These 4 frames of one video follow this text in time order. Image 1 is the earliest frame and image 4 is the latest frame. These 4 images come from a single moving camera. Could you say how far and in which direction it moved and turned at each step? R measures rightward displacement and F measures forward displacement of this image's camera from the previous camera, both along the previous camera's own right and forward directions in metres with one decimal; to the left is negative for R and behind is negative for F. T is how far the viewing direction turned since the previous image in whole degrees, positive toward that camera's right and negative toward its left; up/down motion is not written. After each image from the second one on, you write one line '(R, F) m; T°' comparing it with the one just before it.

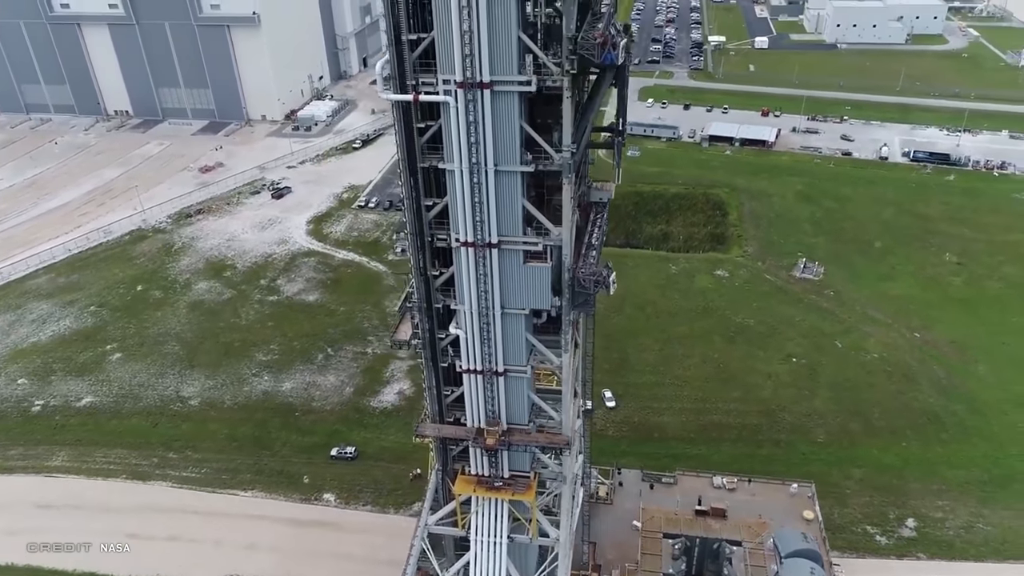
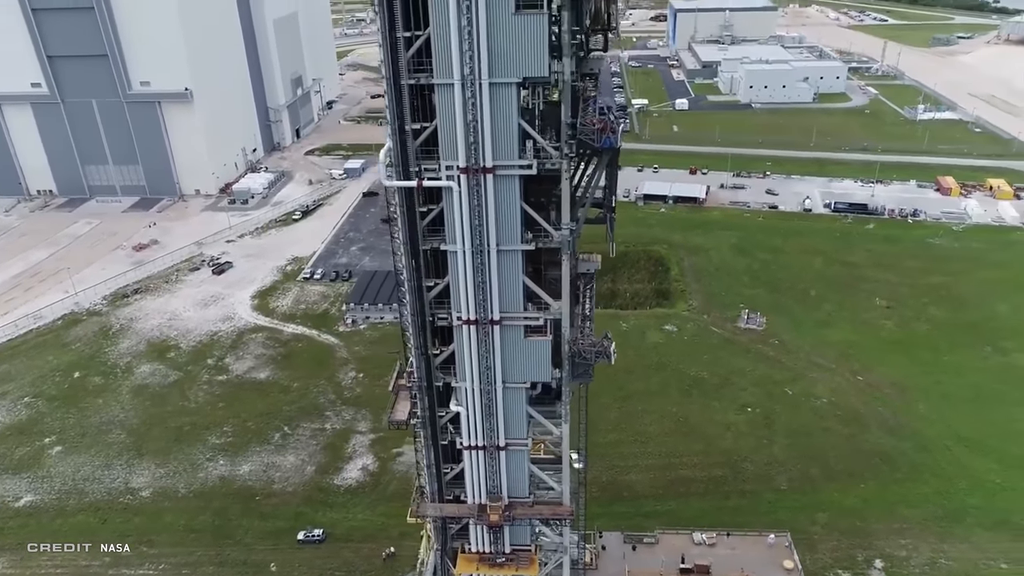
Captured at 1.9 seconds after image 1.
(-1.2, -0.2) m; +5°
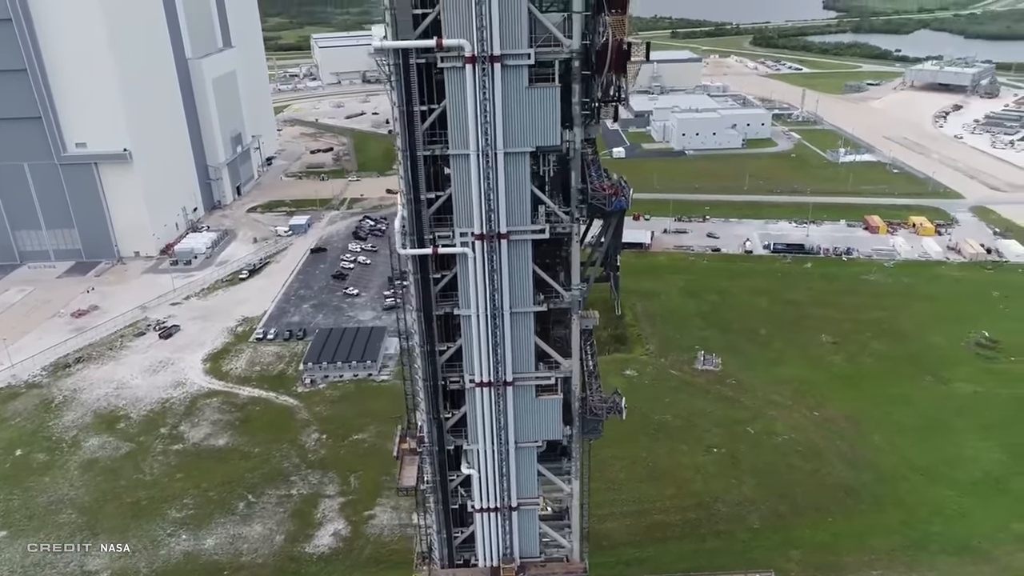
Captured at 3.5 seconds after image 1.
(-1.2, -0.2) m; +5°
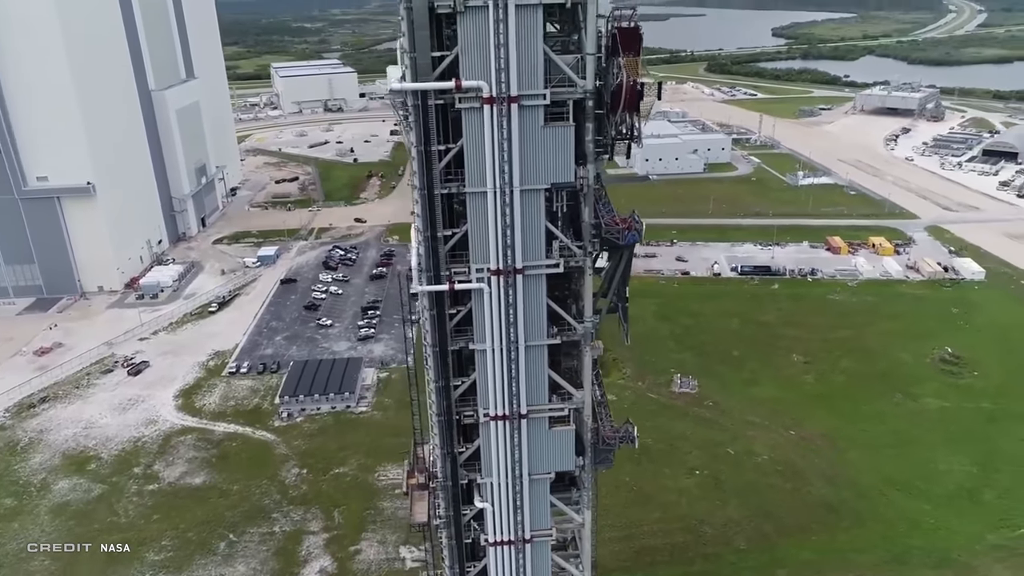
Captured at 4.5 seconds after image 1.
(-0.9, -0.1) m; +3°
